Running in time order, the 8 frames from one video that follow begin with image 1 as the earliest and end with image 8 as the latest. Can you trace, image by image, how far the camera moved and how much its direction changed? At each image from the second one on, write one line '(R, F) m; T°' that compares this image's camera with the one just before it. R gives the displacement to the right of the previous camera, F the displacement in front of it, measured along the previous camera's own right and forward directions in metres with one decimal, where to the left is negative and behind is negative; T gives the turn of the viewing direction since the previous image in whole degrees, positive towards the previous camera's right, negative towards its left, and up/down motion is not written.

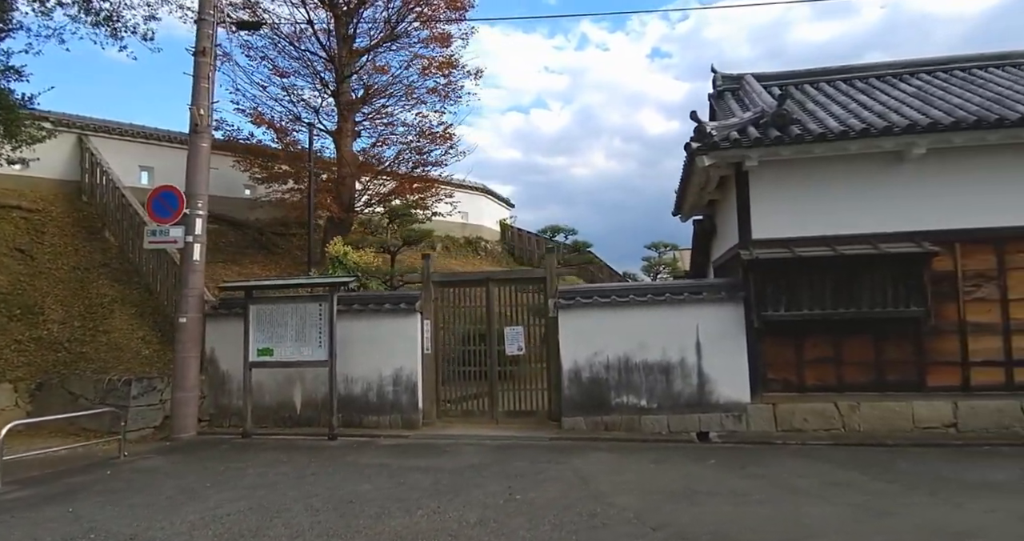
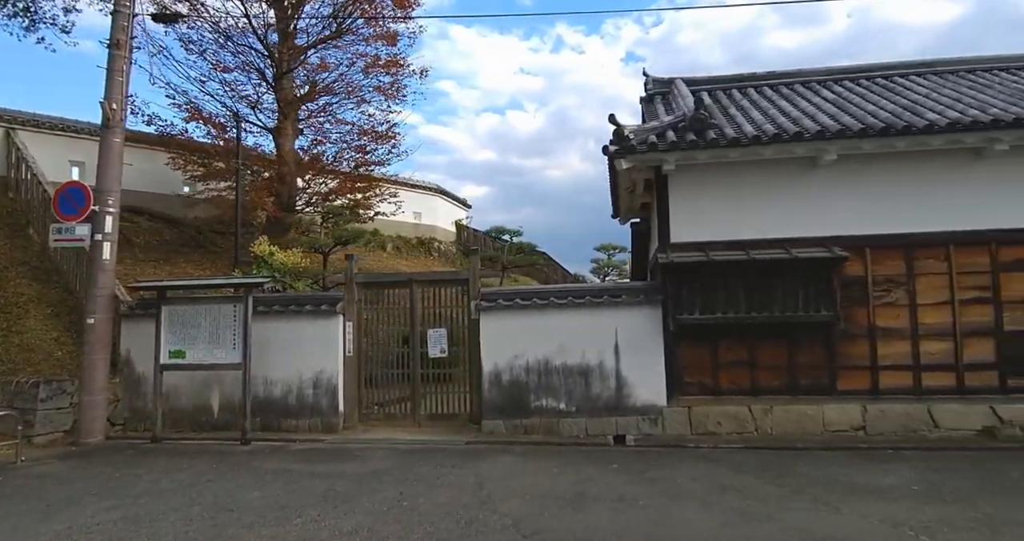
(+0.8, +0.1) m; +2°
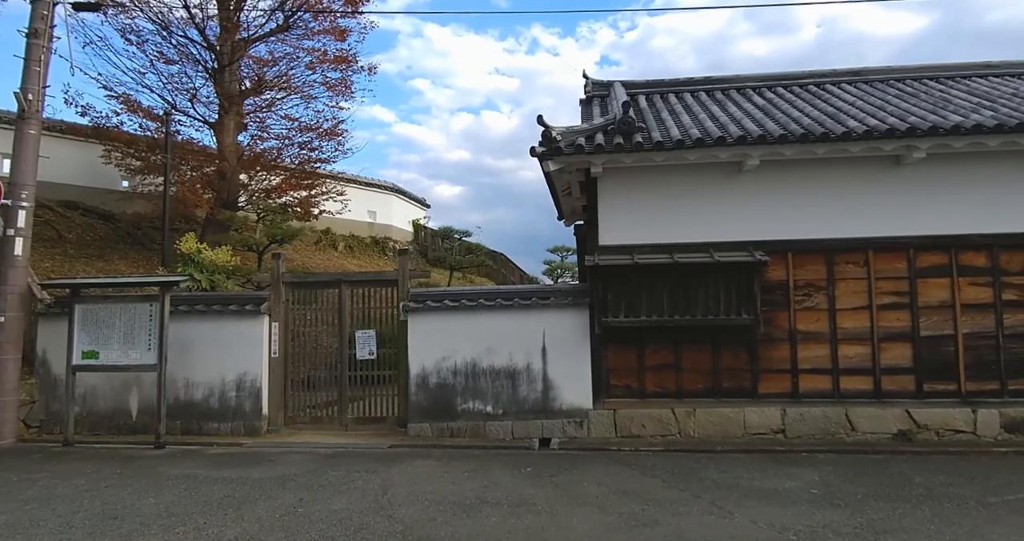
(+0.6, +0.1) m; +2°
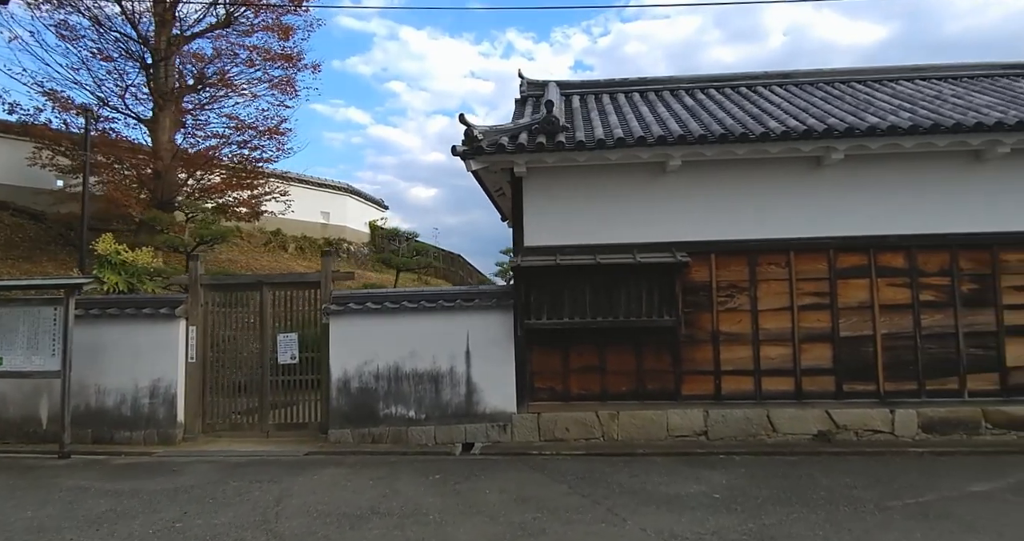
(+0.7, +0.1) m; +2°
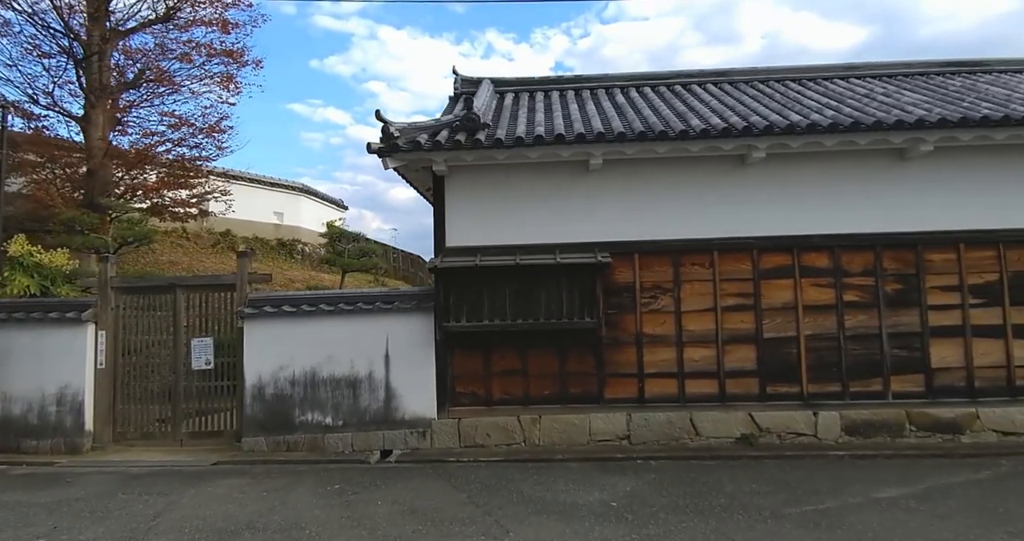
(+0.8, +0.2) m; +2°
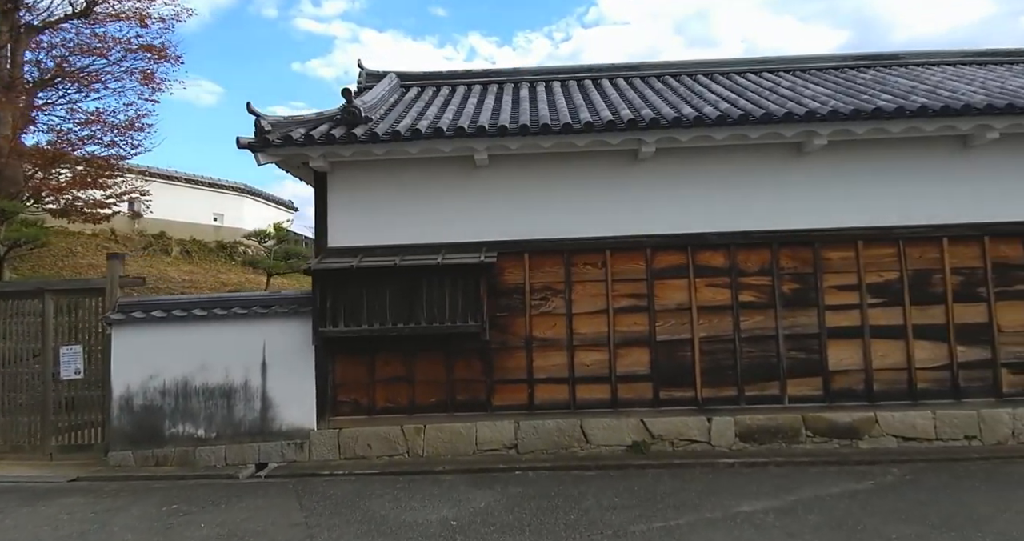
(+1.2, +0.3) m; +1°
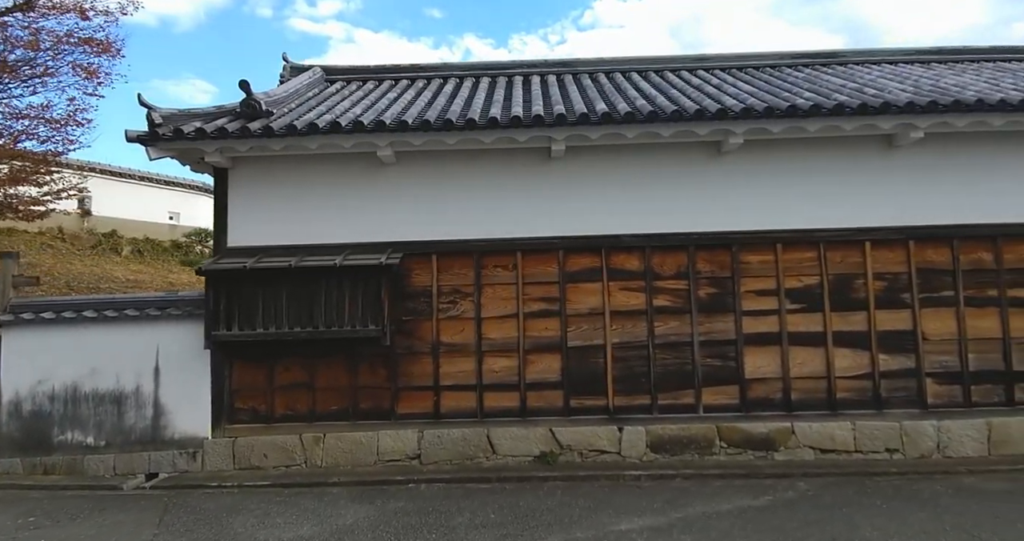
(+1.0, +0.3) m; 0°
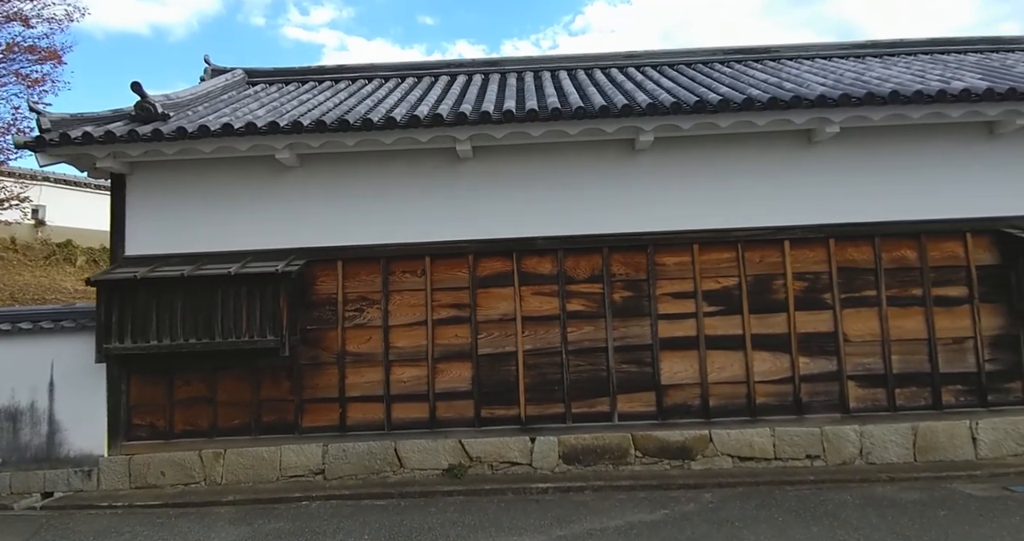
(+0.9, +0.2) m; 0°
